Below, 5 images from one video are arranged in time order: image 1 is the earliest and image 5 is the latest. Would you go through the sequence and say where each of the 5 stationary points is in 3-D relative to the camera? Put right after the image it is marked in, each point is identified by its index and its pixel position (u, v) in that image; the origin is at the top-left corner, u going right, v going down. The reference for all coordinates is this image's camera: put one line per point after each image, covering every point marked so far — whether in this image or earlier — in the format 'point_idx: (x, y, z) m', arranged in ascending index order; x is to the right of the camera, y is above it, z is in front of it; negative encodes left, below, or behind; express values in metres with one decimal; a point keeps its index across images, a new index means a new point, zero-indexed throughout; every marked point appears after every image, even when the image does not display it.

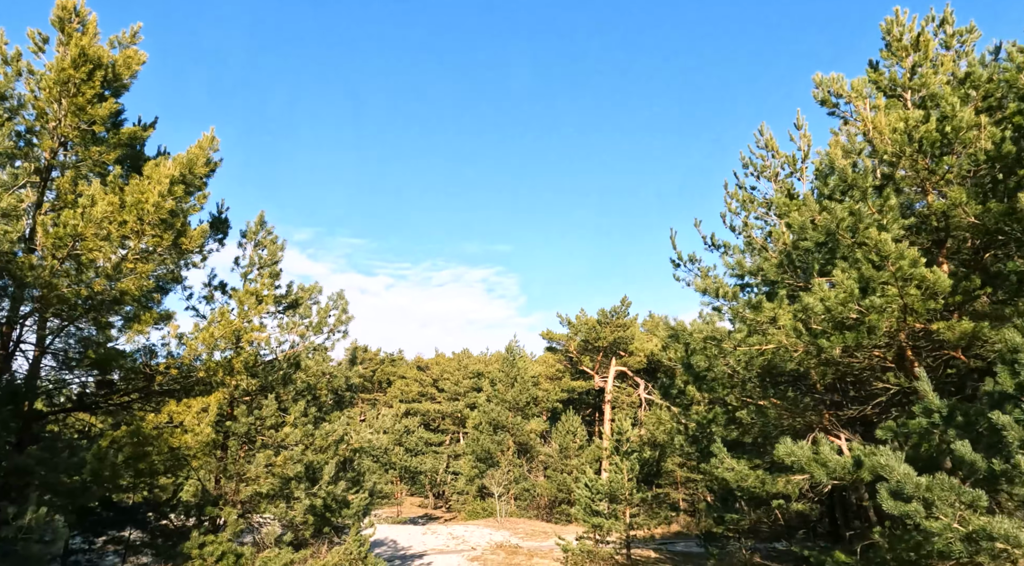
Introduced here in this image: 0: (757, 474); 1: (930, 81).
0: (+3.6, -2.8, +9.4) m
1: (+6.0, +2.9, +9.2) m
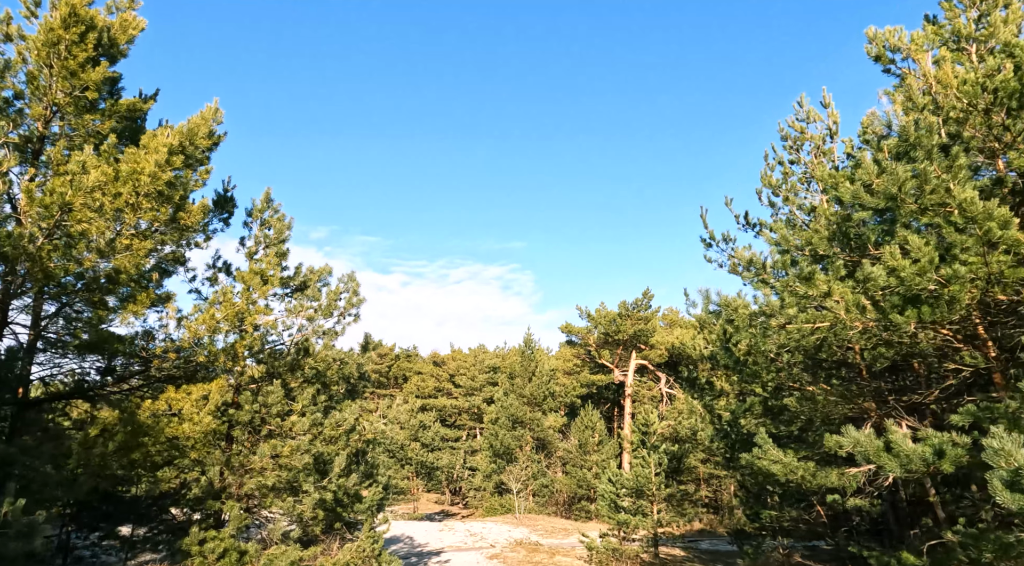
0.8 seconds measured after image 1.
0: (+3.9, -2.4, +8.5) m
1: (+6.3, +3.3, +8.2) m
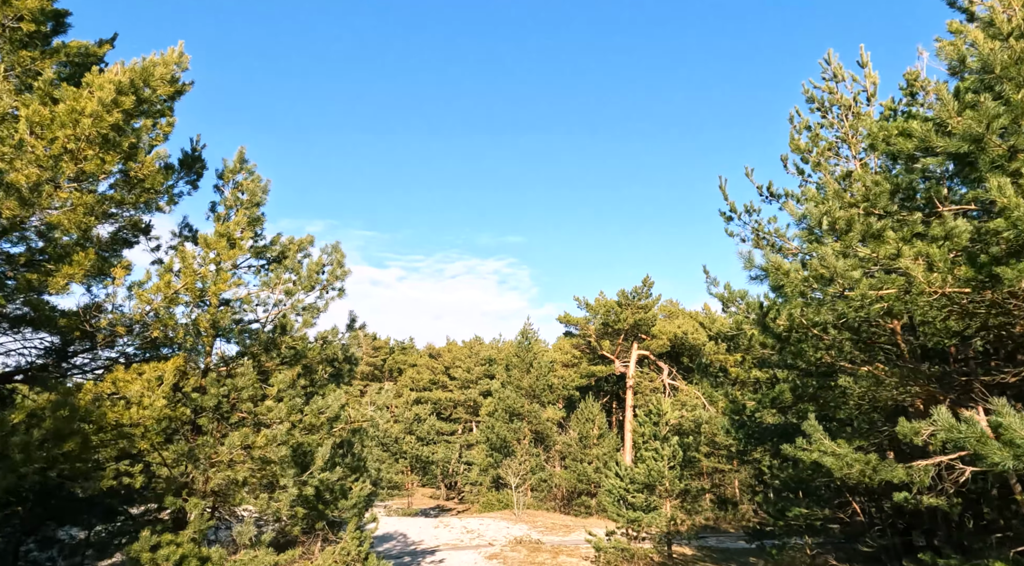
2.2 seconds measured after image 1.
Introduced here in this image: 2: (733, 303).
0: (+4.0, -2.0, +7.3) m
1: (+6.4, +3.7, +6.9) m
2: (+4.1, -0.3, +11.6) m
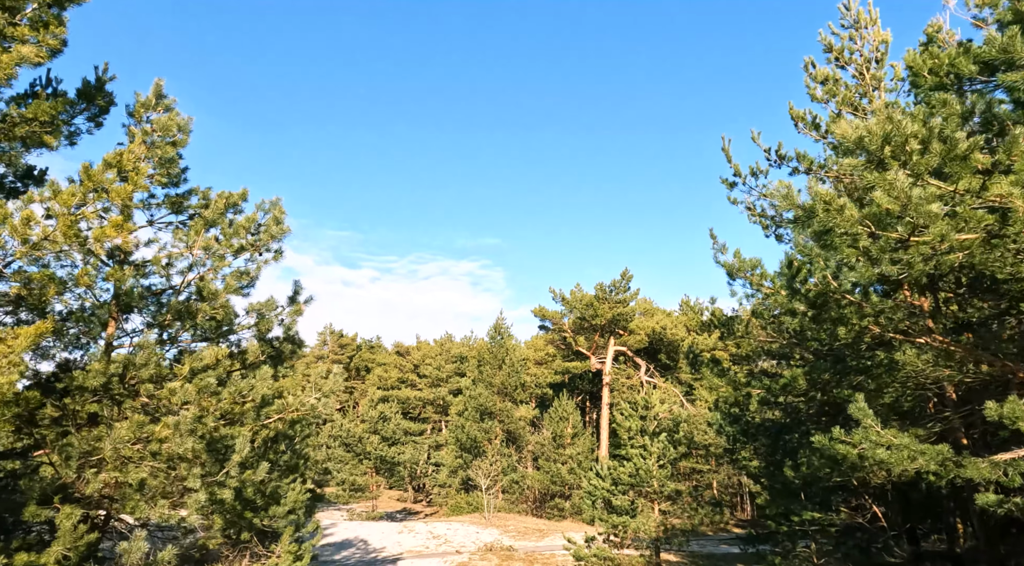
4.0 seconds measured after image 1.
0: (+3.8, -1.5, +5.8) m
1: (+6.2, +4.2, +5.6) m
2: (+3.7, +0.2, +10.1) m
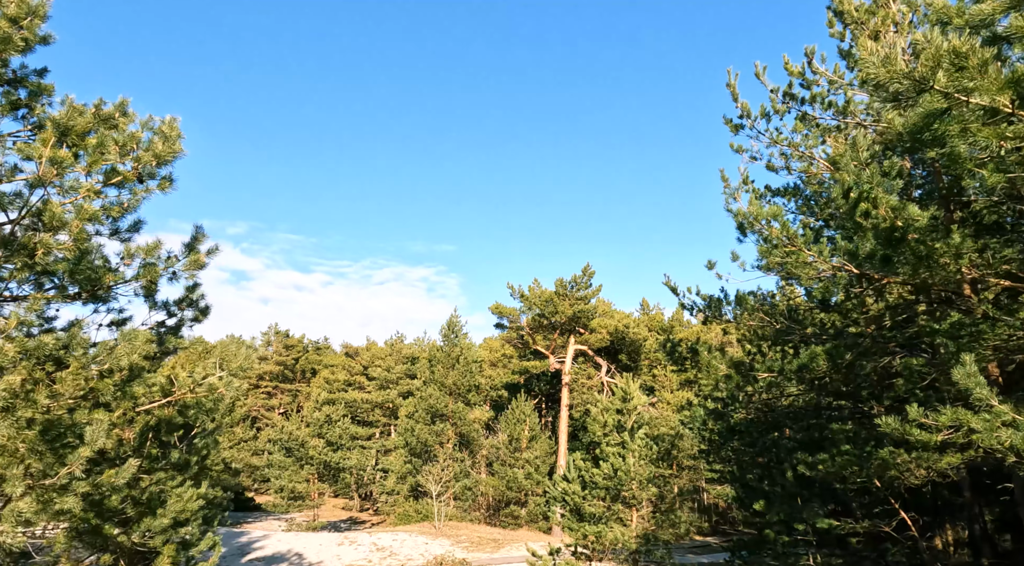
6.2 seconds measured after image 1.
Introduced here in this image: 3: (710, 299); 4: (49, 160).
0: (+3.6, -1.0, +4.1) m
1: (+6.1, +4.7, +4.1) m
2: (+3.2, +0.7, +8.5) m
3: (+3.6, -0.3, +11.4) m
4: (-4.2, +1.1, +5.9) m
